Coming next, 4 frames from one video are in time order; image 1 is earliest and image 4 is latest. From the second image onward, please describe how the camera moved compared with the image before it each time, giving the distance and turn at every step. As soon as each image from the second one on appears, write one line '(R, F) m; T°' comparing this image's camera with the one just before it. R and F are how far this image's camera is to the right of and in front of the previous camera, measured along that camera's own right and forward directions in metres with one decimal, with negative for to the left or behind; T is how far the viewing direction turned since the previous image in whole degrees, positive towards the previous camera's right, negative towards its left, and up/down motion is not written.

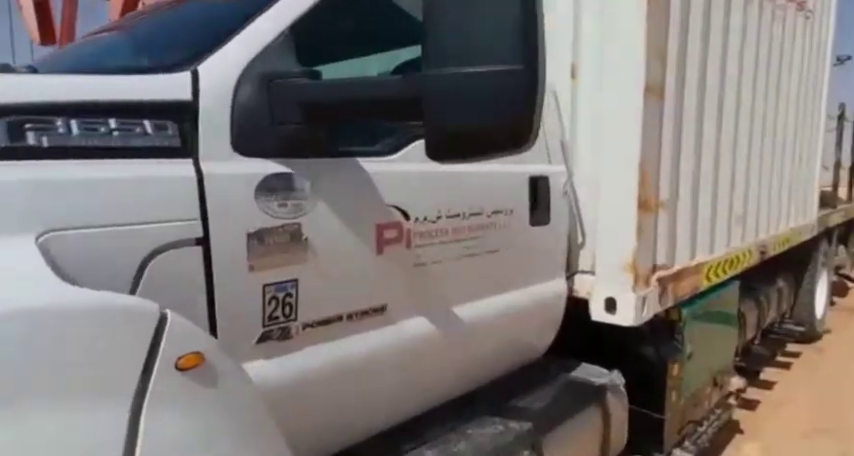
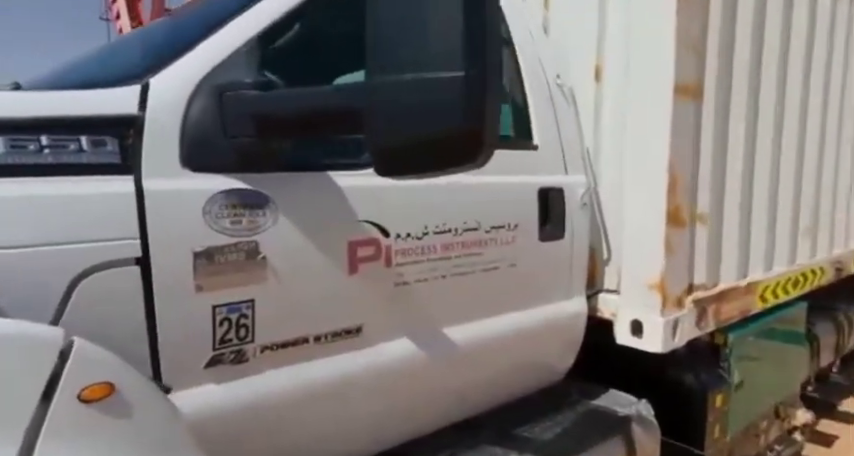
(+0.2, +0.1) m; -8°
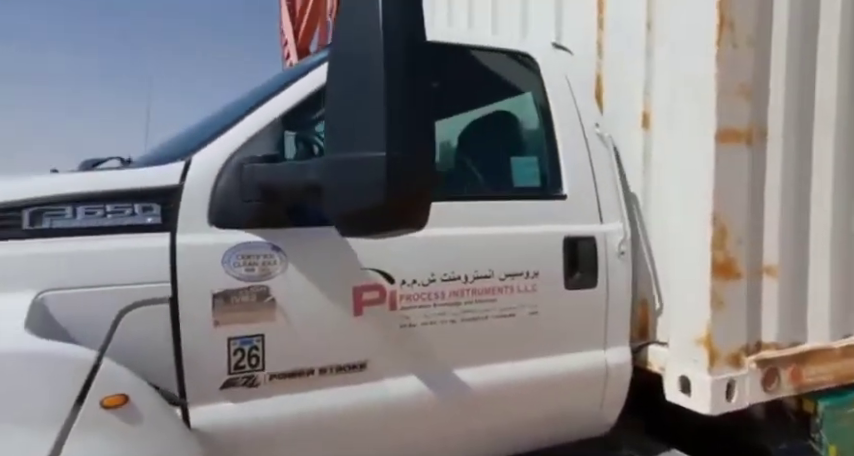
(+0.4, -0.1) m; -17°
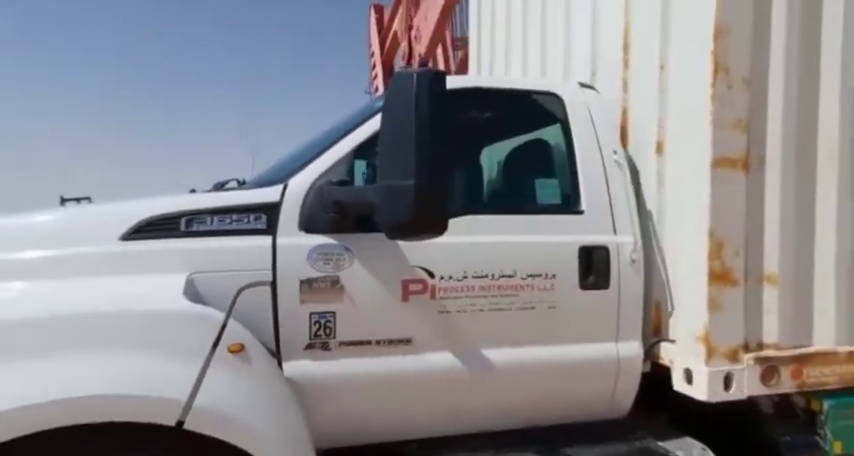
(+0.2, -0.4) m; -9°
